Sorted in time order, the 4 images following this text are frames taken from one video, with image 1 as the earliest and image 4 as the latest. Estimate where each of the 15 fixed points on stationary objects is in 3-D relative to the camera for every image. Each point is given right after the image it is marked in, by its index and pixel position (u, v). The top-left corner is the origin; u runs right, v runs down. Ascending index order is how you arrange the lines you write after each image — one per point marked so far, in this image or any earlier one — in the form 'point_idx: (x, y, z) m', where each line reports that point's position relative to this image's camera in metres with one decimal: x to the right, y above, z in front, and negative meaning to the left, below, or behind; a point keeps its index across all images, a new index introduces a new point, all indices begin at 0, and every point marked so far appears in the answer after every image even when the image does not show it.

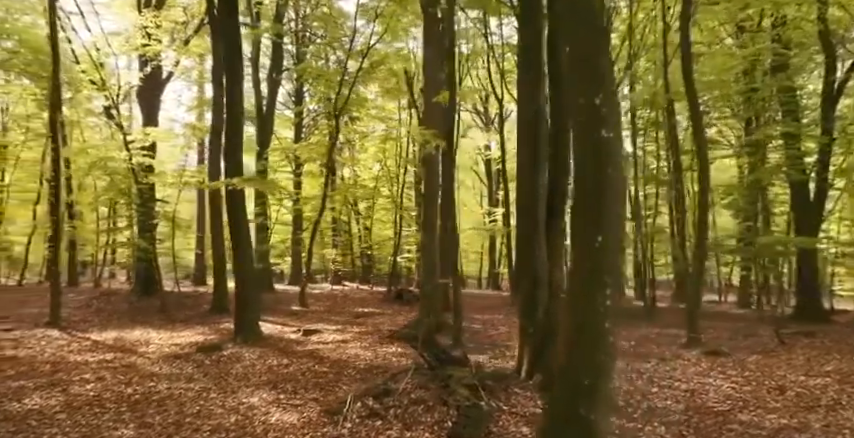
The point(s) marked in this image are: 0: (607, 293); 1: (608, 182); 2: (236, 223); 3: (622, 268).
0: (+1.3, -0.5, +4.4) m
1: (+1.3, +0.3, +4.5) m
2: (-3.5, 0.0, +11.3) m
3: (+1.4, -0.3, +4.6) m
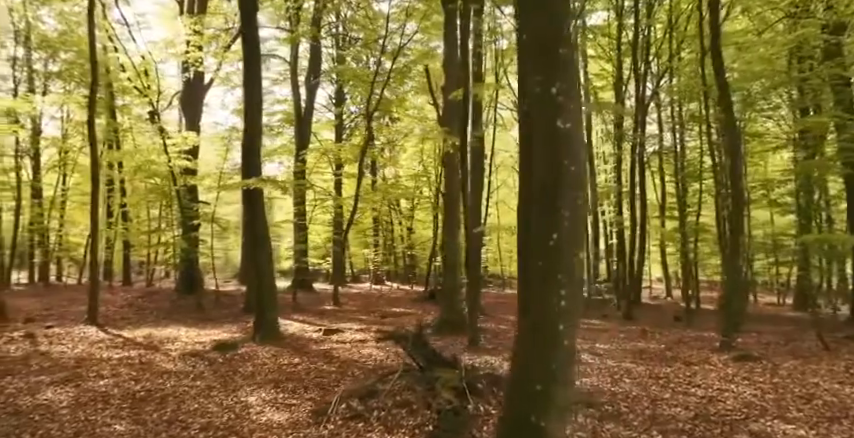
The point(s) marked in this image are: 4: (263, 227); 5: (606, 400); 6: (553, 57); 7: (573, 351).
0: (+0.9, -0.5, +4.2) m
1: (+0.9, +0.3, +4.3) m
2: (-3.2, 0.0, +11.5) m
3: (+1.1, -0.3, +4.3) m
4: (-3.0, -0.1, +11.6) m
5: (+2.1, -2.2, +7.6) m
6: (+0.9, +1.1, +4.4) m
7: (+1.0, -0.9, +4.2) m
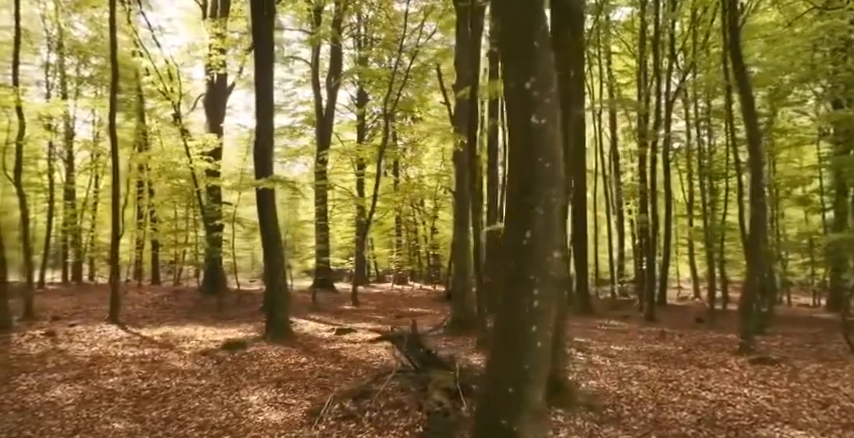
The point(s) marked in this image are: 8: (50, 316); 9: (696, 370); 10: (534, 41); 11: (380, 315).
0: (+0.7, -0.5, +4.1) m
1: (+0.7, +0.3, +4.2) m
2: (-3.0, 0.0, +11.6) m
3: (+0.9, -0.3, +4.2) m
4: (-2.8, -0.1, +11.7) m
5: (+2.1, -2.1, +7.5) m
6: (+0.7, +1.1, +4.3) m
7: (+0.8, -0.9, +4.1) m
8: (-8.9, -2.2, +15.1) m
9: (+4.1, -2.3, +9.7) m
10: (+0.7, +1.2, +4.3) m
11: (-1.1, -2.3, +15.5) m
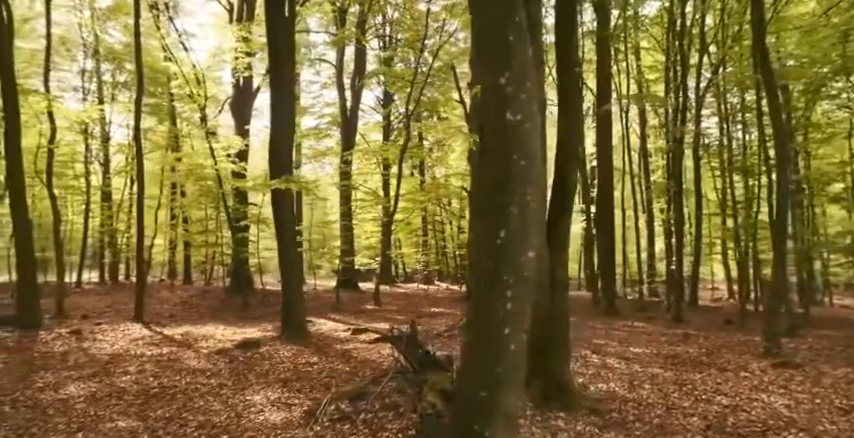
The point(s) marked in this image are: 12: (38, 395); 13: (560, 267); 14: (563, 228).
0: (+0.5, -0.5, +4.0) m
1: (+0.6, +0.3, +4.1) m
2: (-2.7, 0.0, +11.7) m
3: (+0.7, -0.3, +4.1) m
4: (-2.5, -0.1, +11.8) m
5: (+2.1, -2.1, +7.3) m
6: (+0.5, +1.1, +4.2) m
7: (+0.6, -0.9, +4.0) m
8: (-8.5, -2.3, +15.5) m
9: (+4.2, -2.3, +9.4) m
10: (+0.5, +1.2, +4.2) m
11: (-0.7, -2.3, +15.5) m
12: (-4.9, -2.2, +8.1) m
13: (+1.5, -0.5, +7.3) m
14: (+1.5, -0.1, +7.3) m
